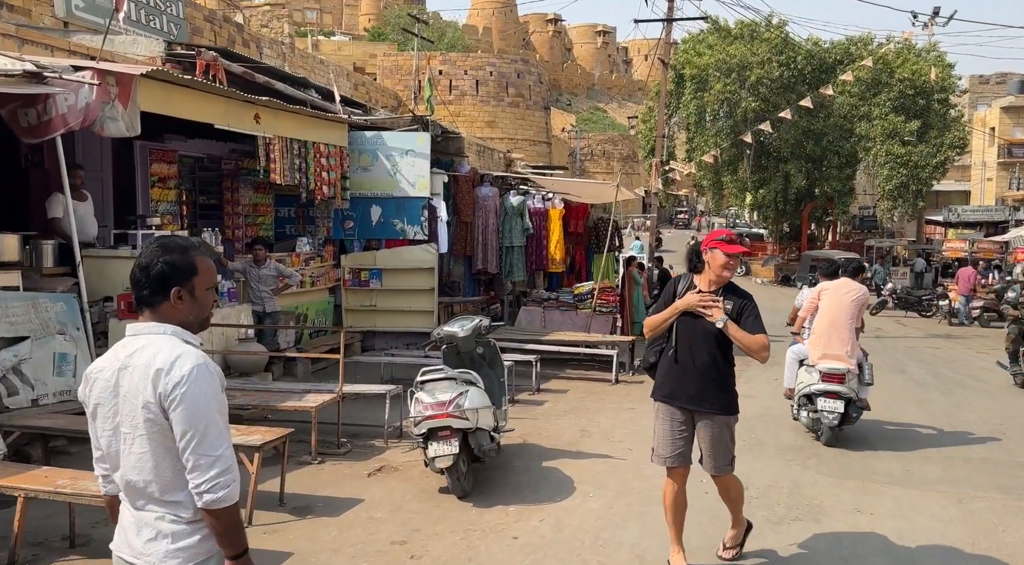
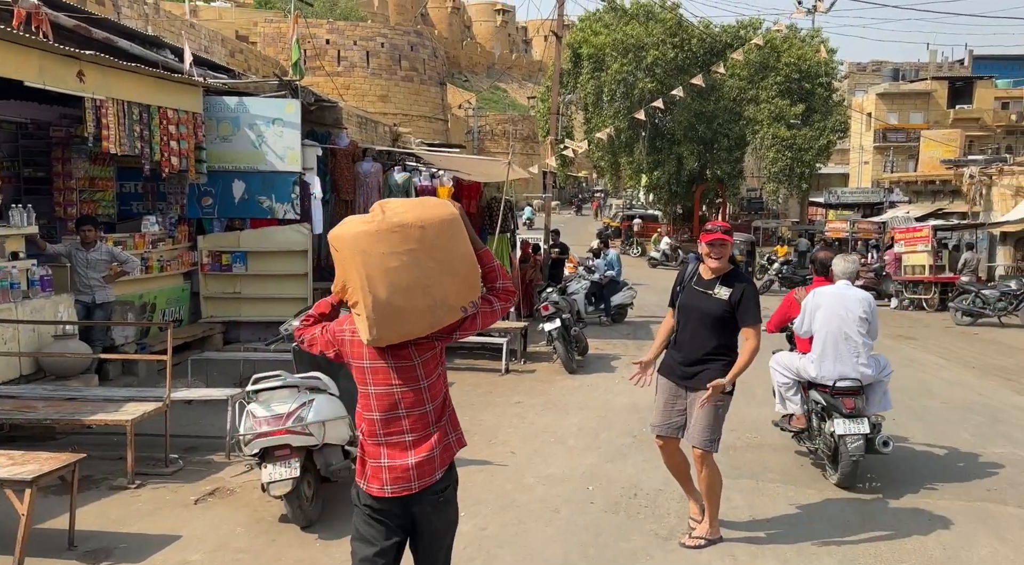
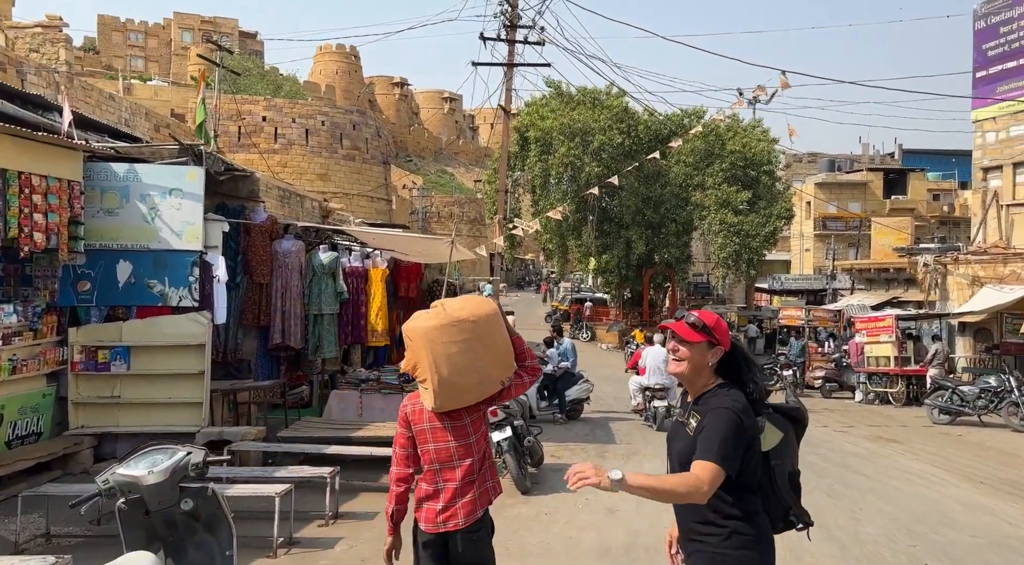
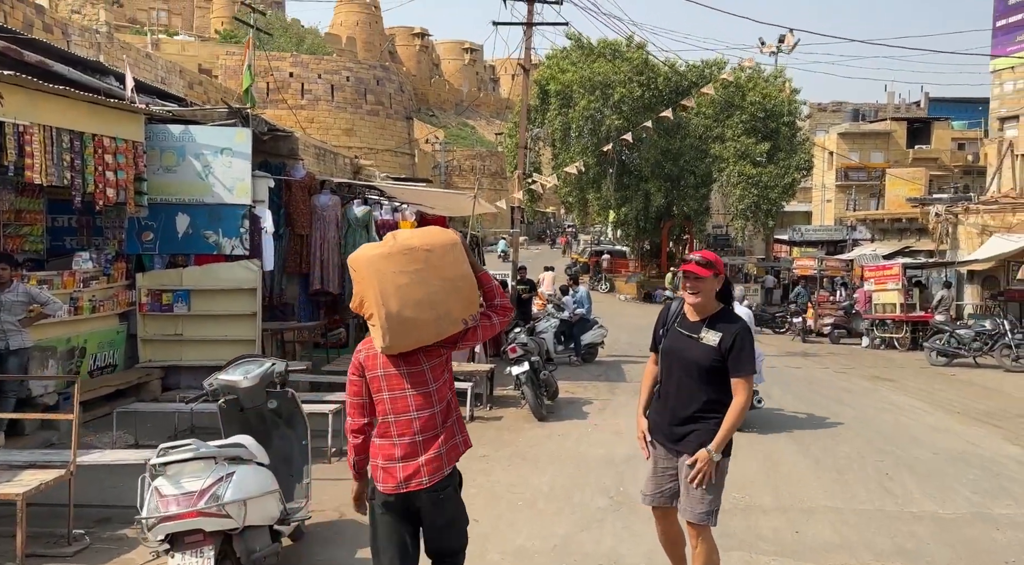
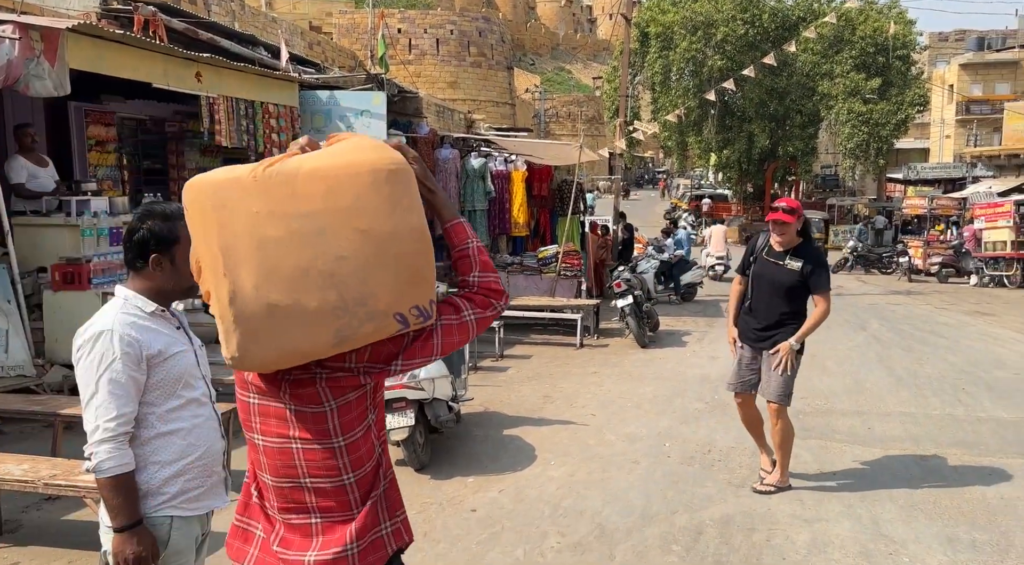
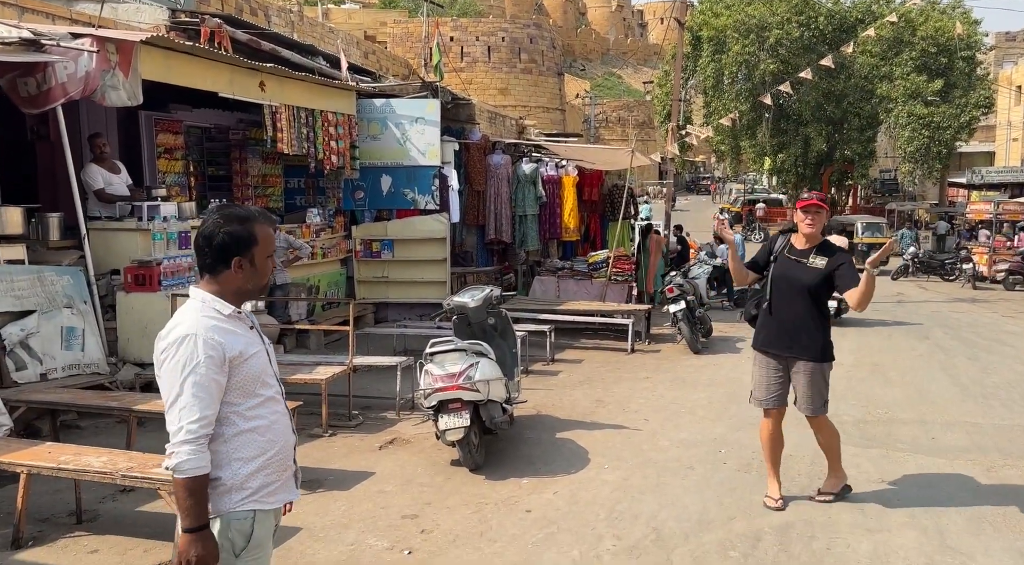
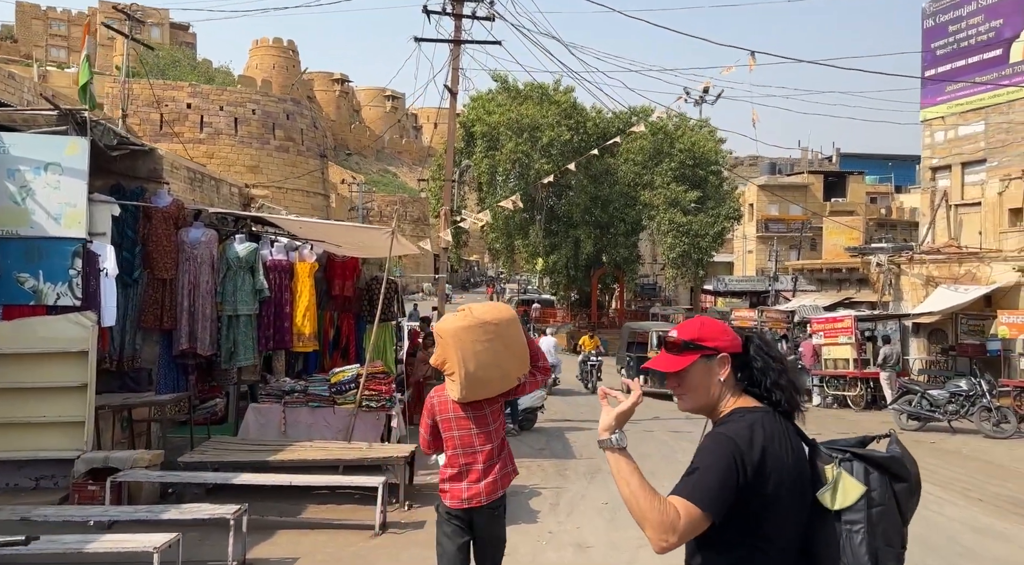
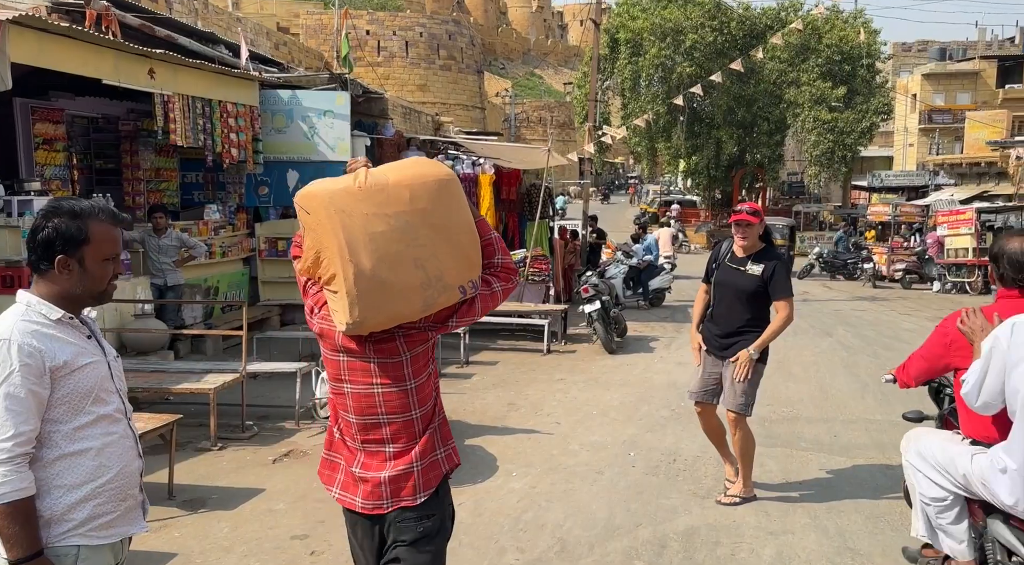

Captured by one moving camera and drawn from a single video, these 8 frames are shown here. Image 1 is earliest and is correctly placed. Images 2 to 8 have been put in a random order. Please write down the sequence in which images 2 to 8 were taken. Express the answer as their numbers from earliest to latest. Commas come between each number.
6, 5, 8, 2, 4, 3, 7
